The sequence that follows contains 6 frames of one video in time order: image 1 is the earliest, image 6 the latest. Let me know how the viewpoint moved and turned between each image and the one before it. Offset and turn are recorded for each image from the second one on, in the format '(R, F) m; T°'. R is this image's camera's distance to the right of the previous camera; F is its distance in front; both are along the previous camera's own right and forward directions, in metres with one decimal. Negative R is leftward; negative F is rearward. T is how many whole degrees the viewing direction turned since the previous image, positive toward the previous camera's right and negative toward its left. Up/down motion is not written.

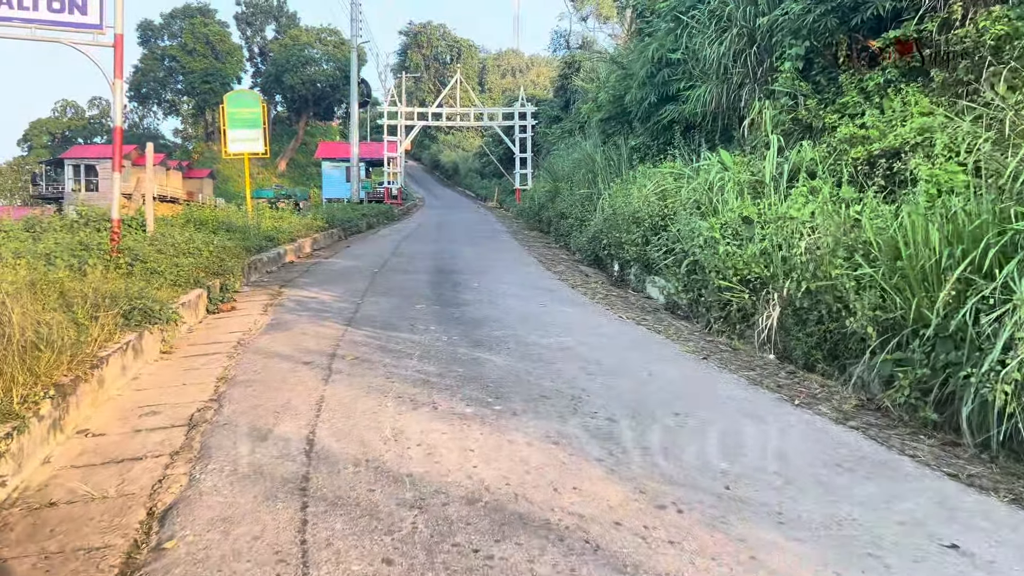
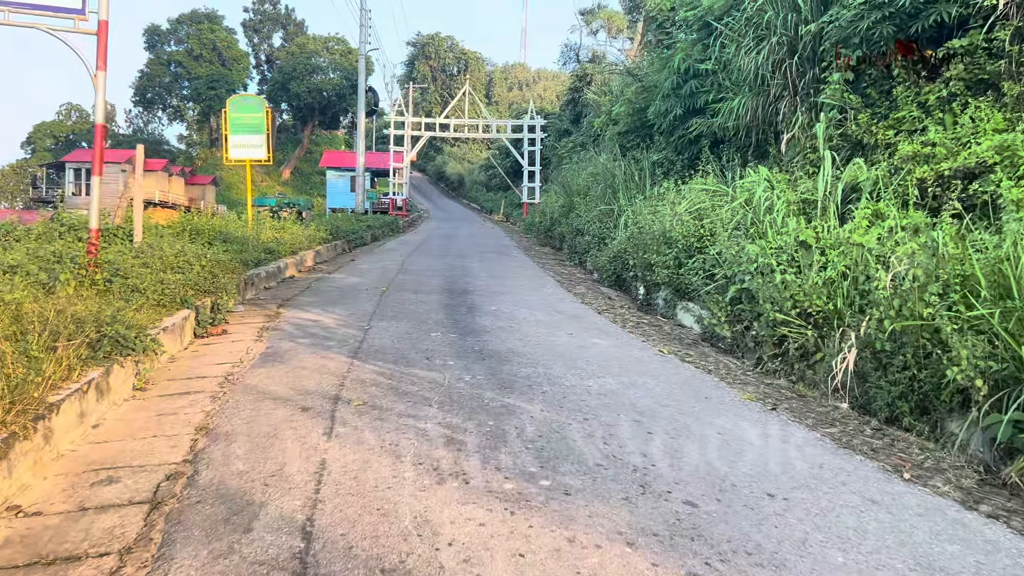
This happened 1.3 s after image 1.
(-0.2, +0.7) m; 0°
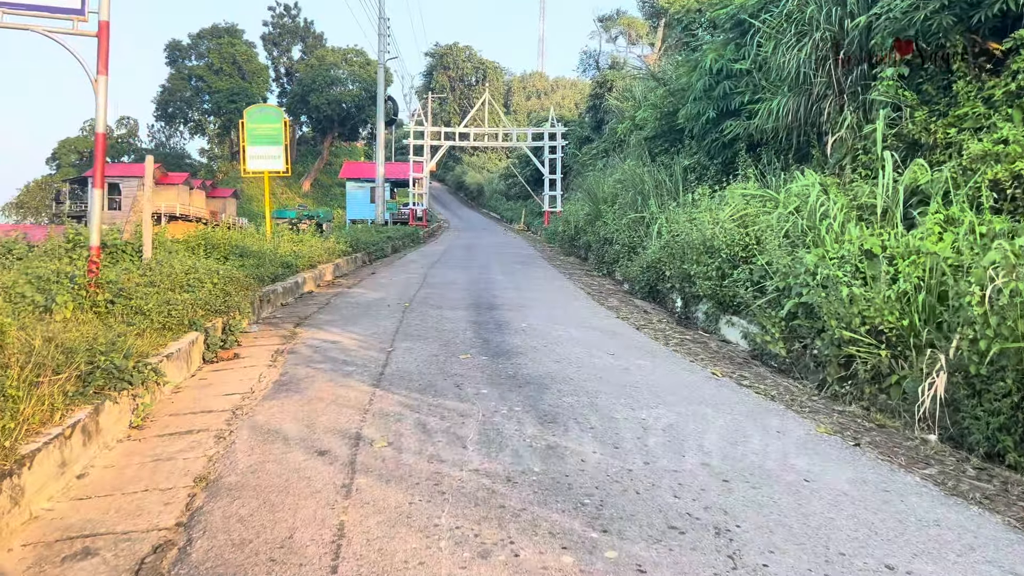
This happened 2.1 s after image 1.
(-0.1, +0.5) m; -1°
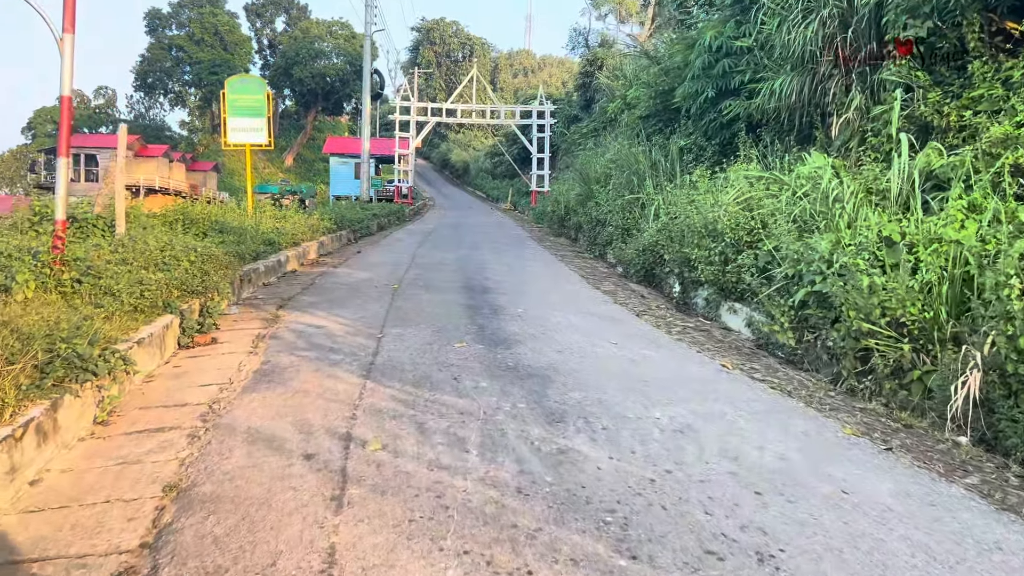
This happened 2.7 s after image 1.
(-0.1, +0.3) m; +1°
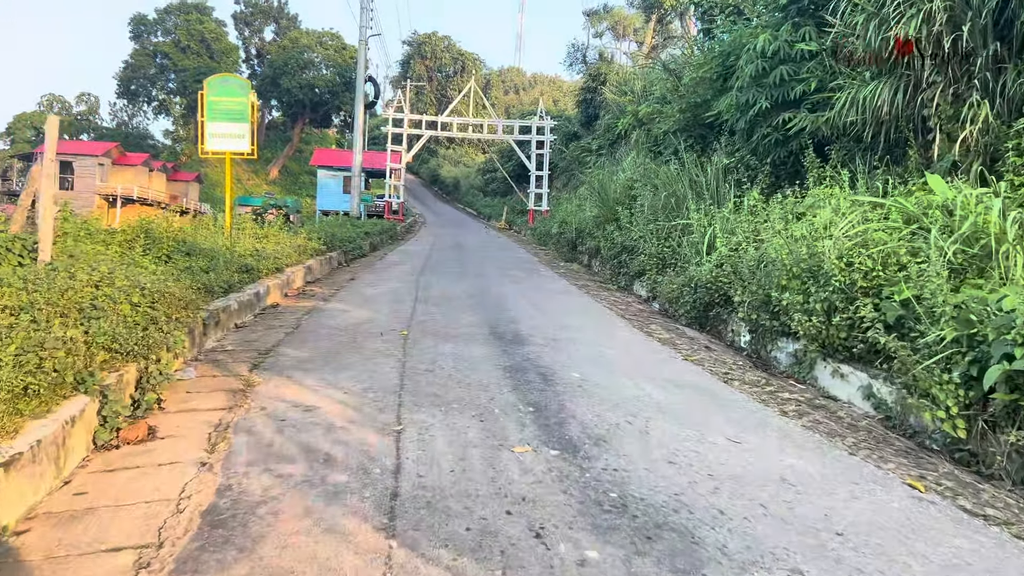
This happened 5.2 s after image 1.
(-0.4, +1.5) m; +1°
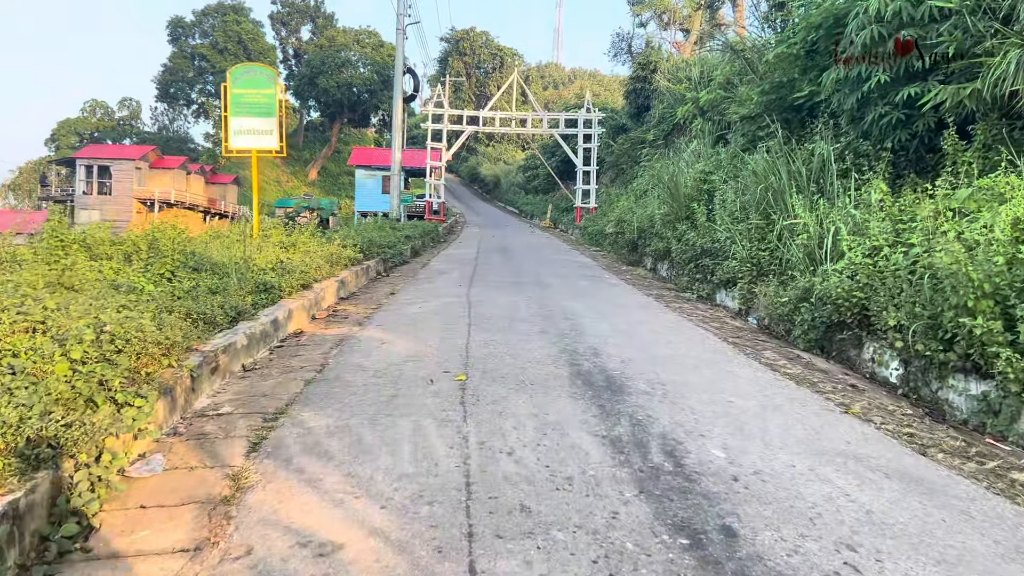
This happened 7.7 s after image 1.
(-0.3, +1.4) m; -3°
